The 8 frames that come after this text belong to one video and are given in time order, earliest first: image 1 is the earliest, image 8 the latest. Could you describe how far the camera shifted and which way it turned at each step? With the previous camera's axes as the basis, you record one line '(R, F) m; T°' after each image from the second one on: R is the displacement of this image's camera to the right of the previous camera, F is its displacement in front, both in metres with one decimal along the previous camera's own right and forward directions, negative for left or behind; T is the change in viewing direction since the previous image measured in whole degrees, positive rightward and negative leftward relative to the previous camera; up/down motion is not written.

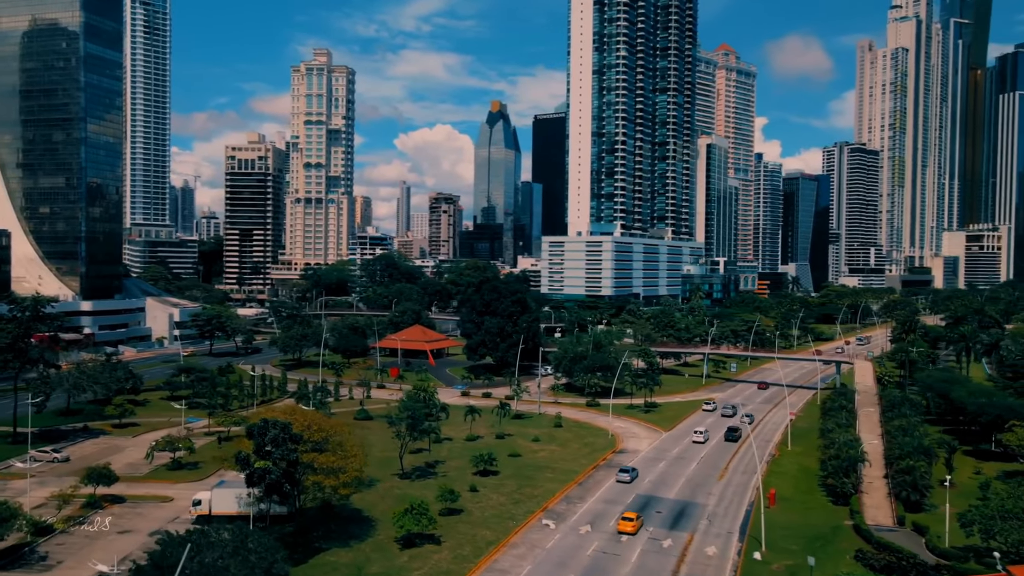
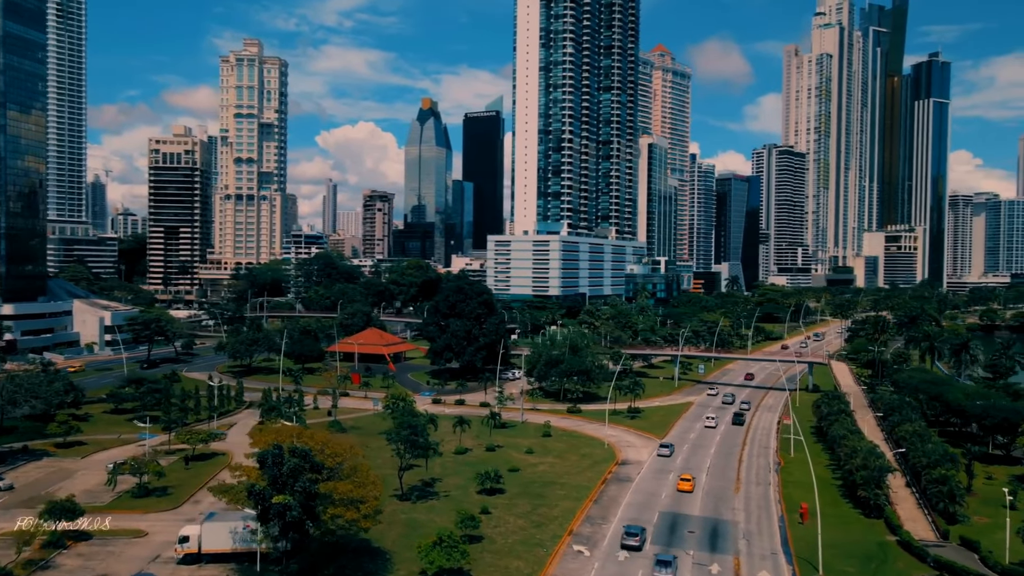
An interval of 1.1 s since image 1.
(-4.4, +3.7) m; +5°
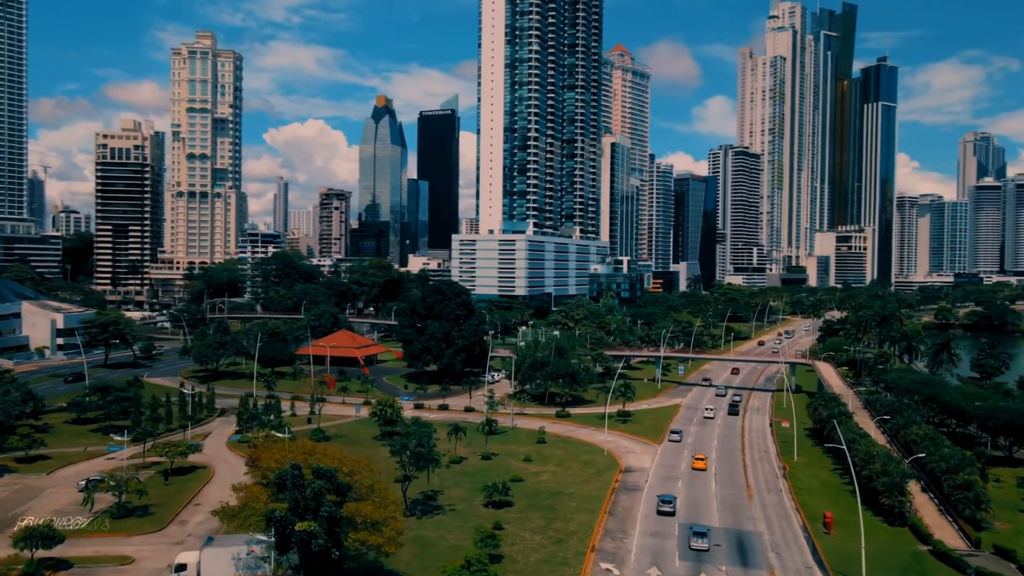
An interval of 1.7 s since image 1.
(-2.9, +2.3) m; +3°
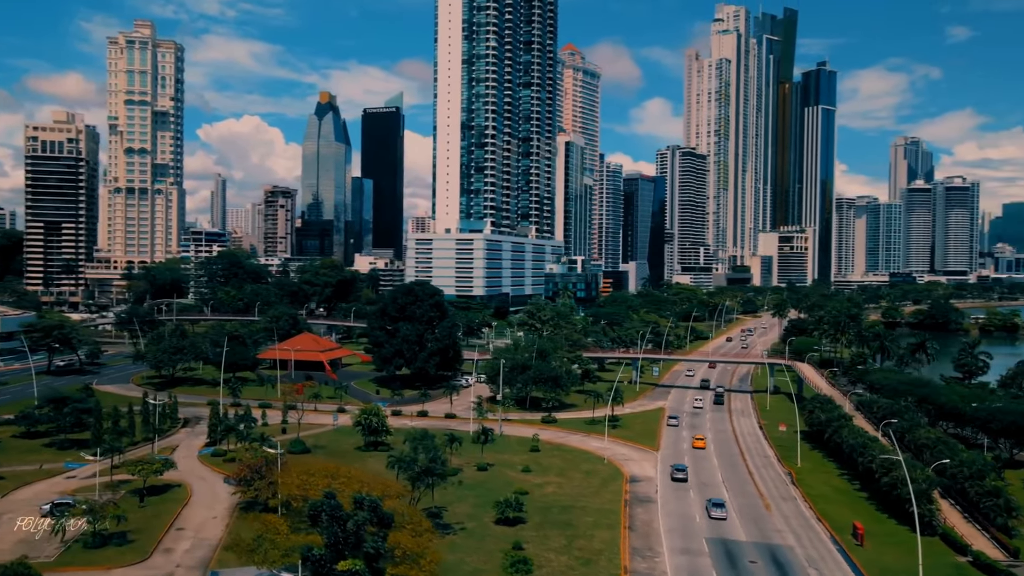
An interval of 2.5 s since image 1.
(-3.4, +2.8) m; +4°
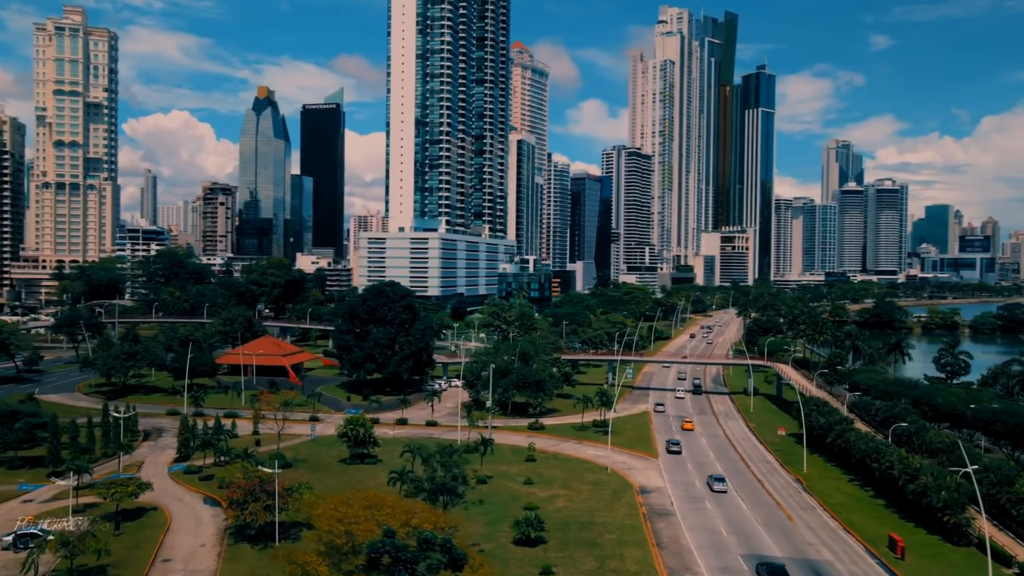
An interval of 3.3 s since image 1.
(-3.6, +2.9) m; +4°
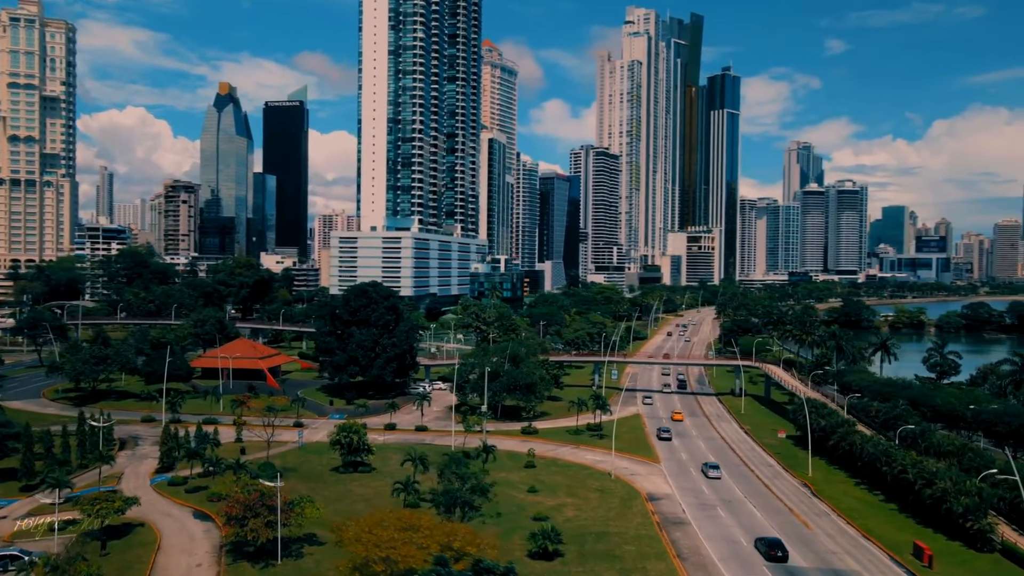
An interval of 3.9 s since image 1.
(-2.2, +1.7) m; +3°
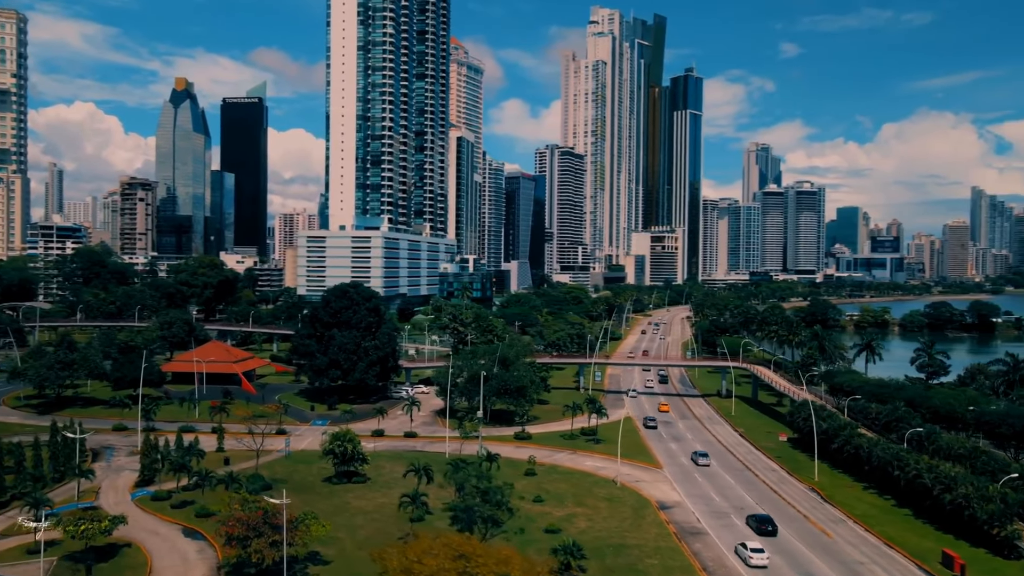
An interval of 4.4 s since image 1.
(-2.4, +1.9) m; +3°
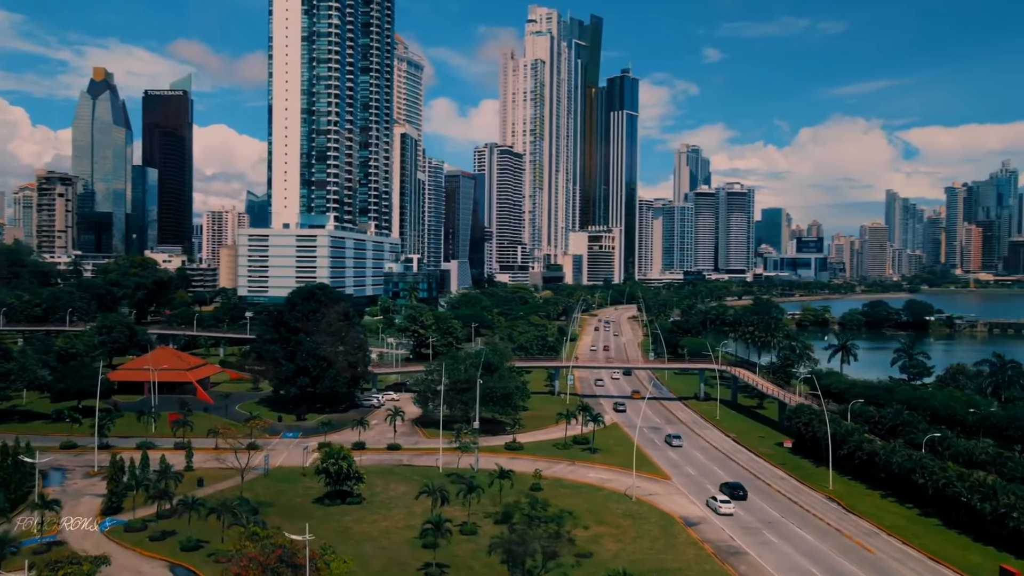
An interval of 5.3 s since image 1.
(-4.2, +3.4) m; +5°
